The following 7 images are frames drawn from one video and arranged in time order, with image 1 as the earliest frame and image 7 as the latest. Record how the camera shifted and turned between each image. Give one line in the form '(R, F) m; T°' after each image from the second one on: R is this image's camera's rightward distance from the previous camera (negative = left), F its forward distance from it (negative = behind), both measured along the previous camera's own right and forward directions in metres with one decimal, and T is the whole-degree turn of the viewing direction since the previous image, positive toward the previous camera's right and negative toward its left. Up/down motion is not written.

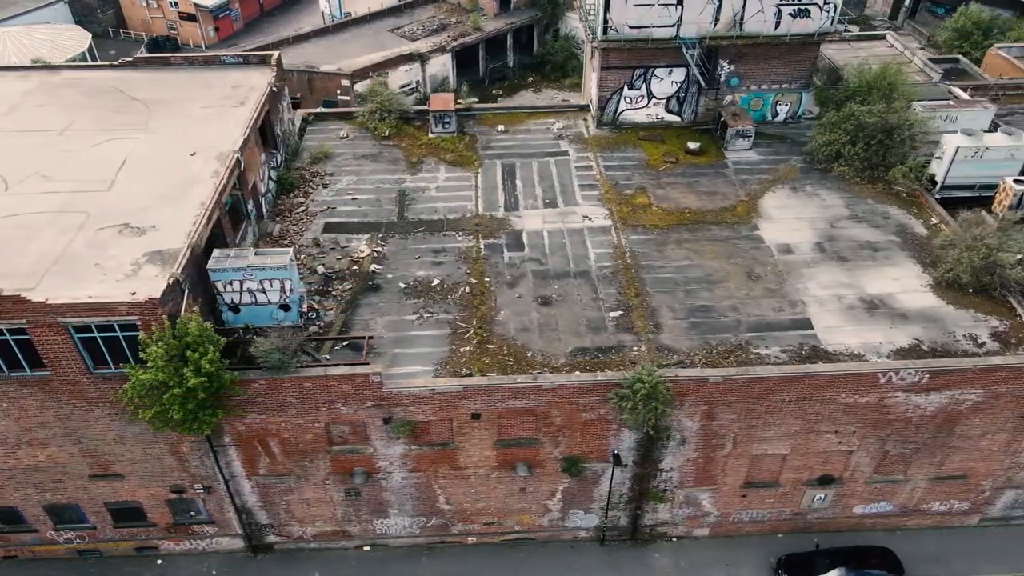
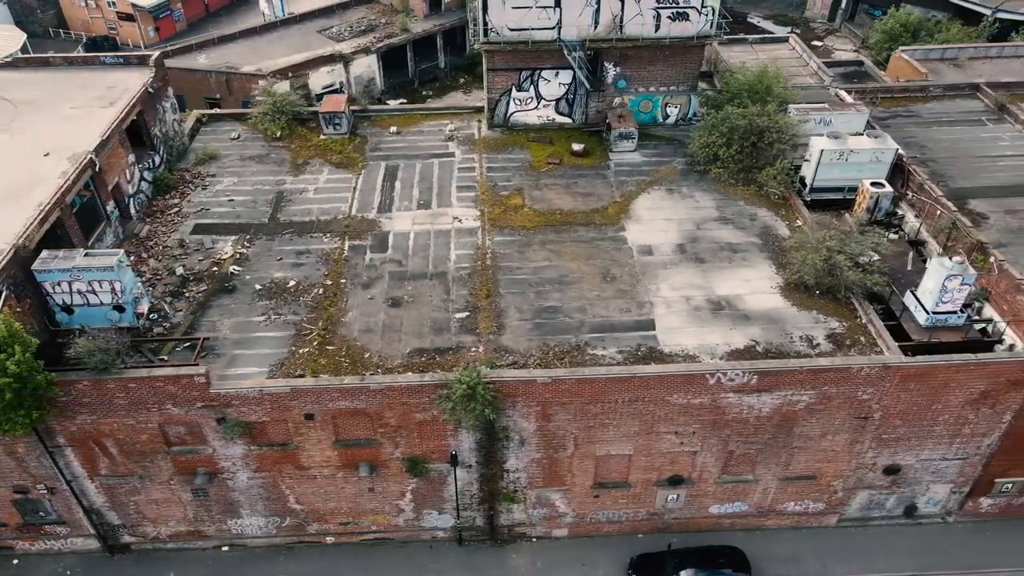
(+3.8, -0.1) m; 0°
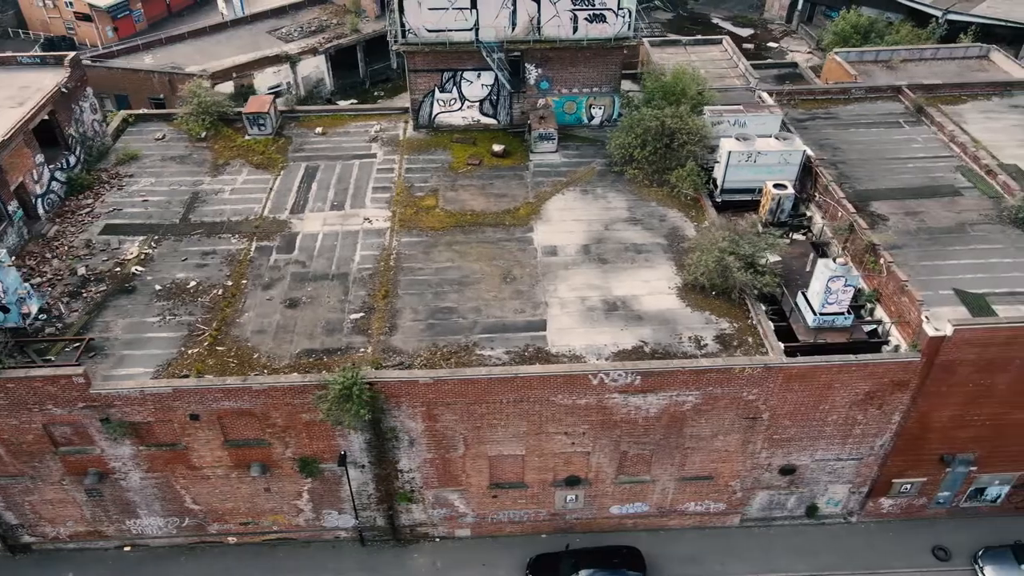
(+2.6, -0.1) m; 0°
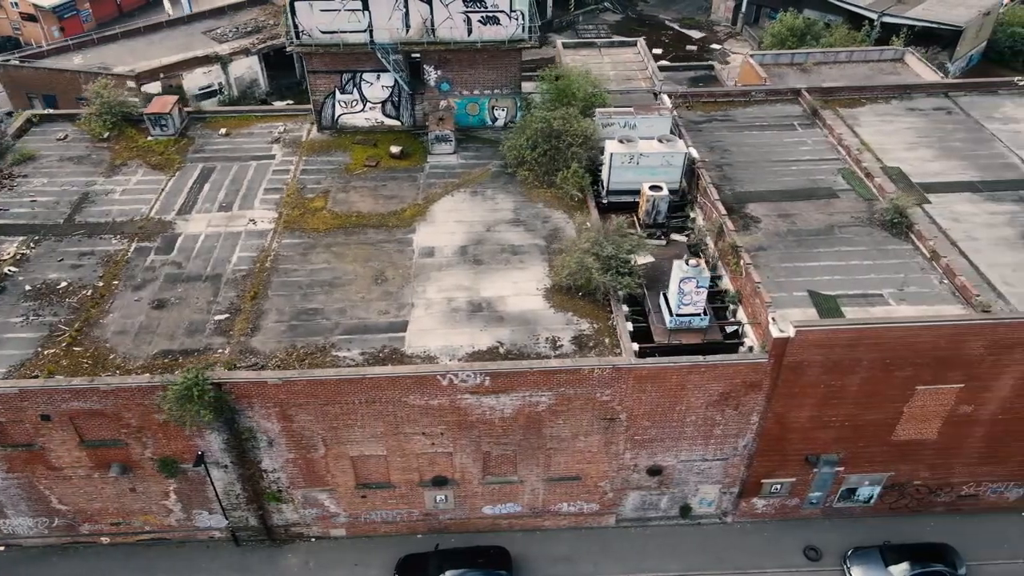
(+3.4, -0.1) m; 0°
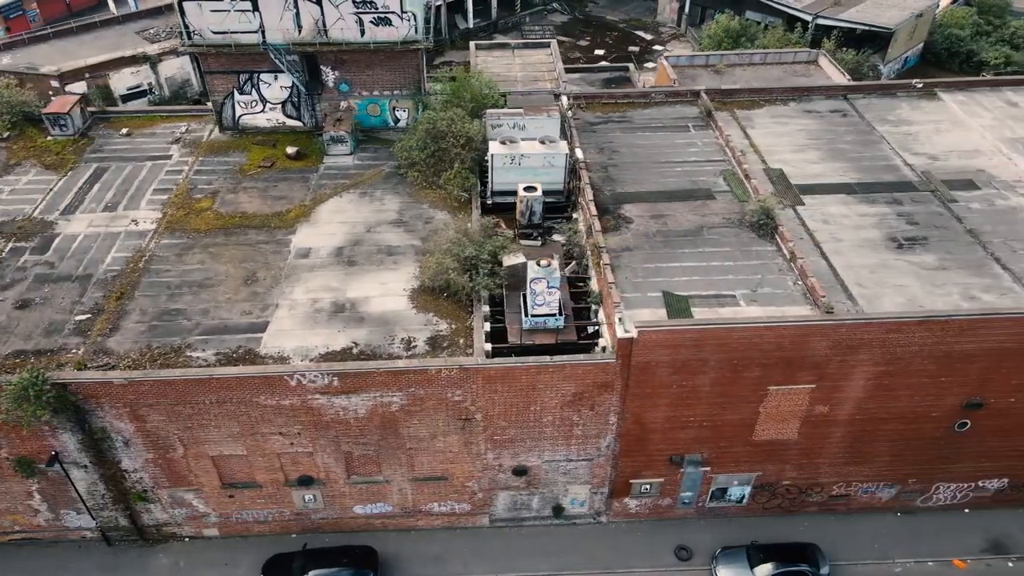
(+3.5, -0.1) m; 0°
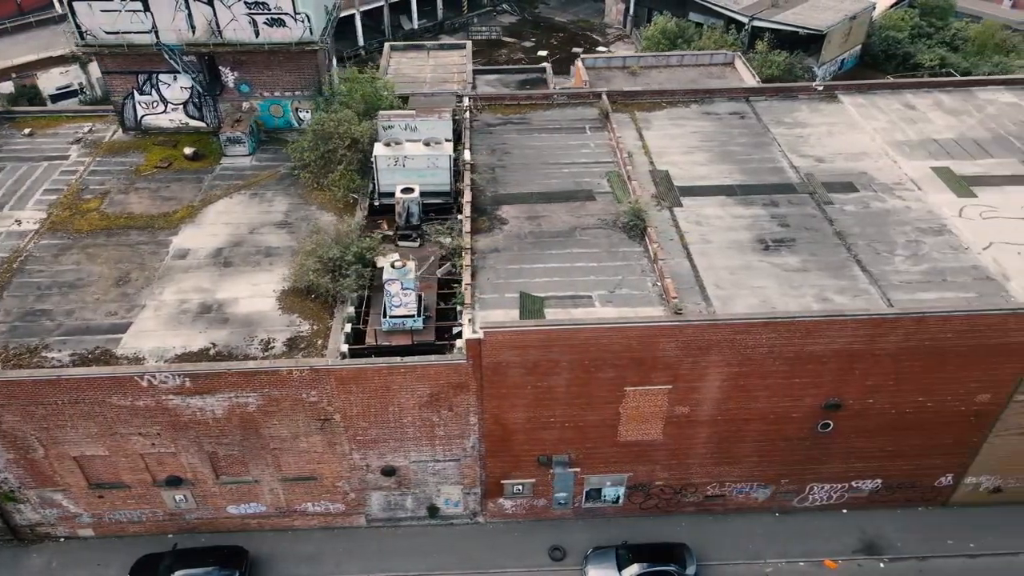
(+3.4, -0.1) m; 0°
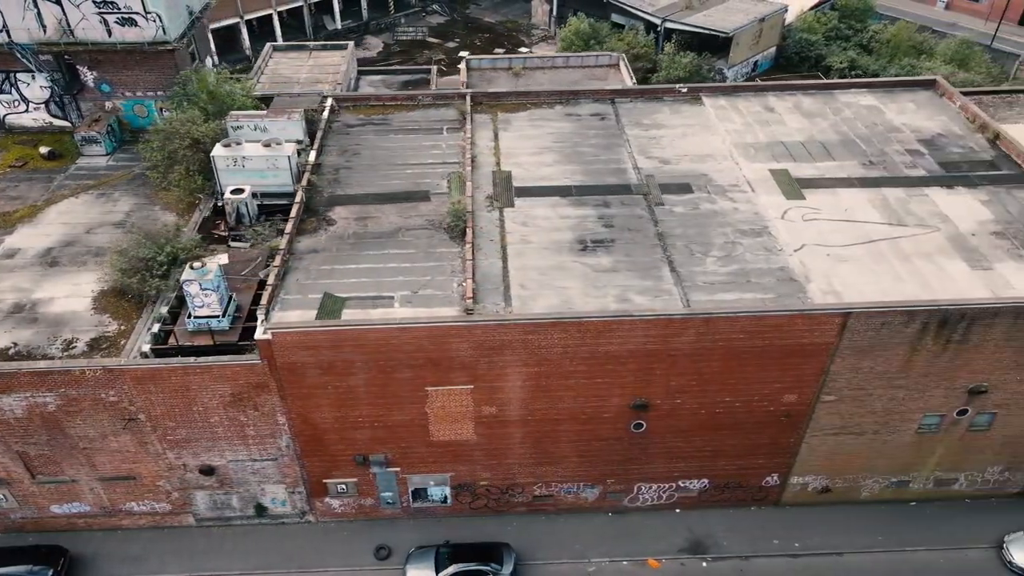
(+4.8, -0.1) m; 0°
